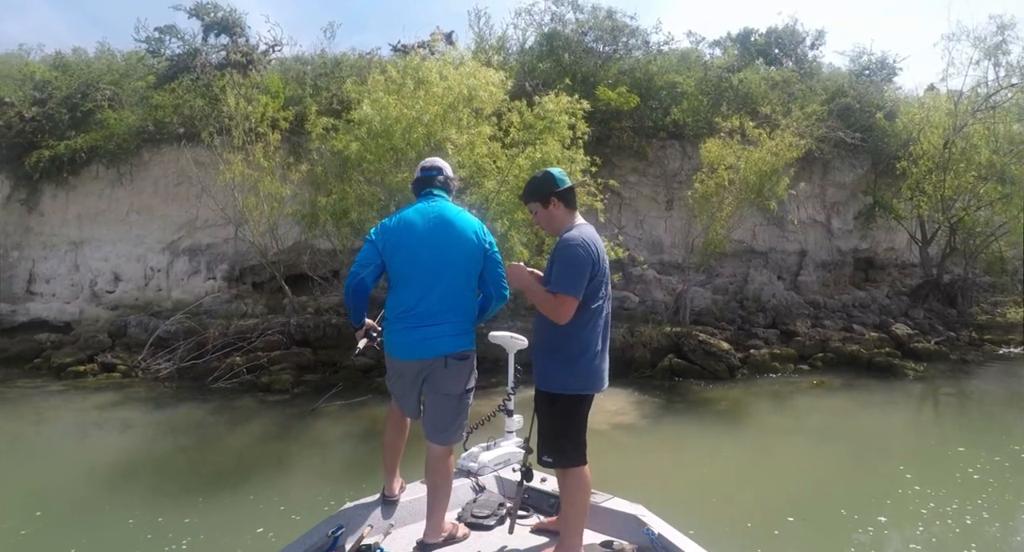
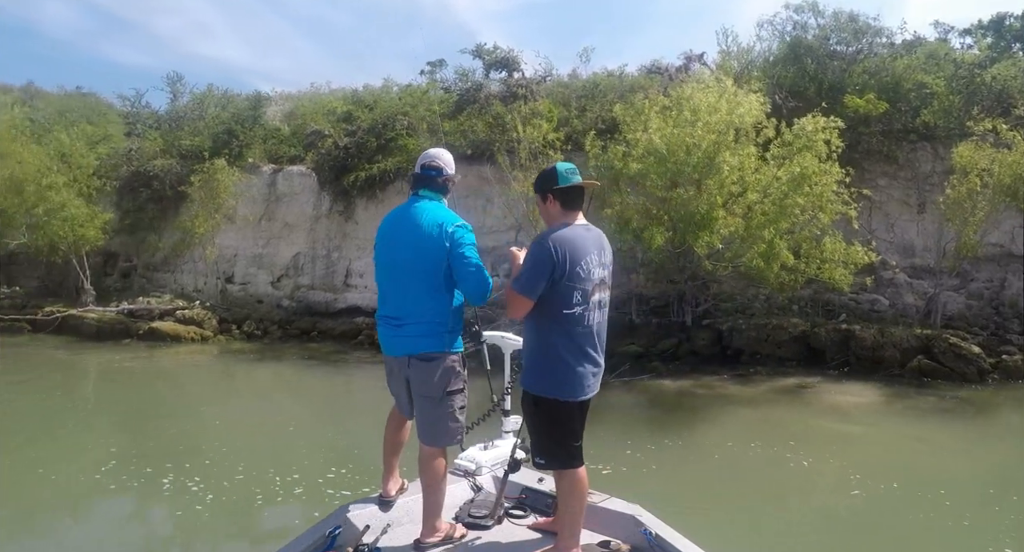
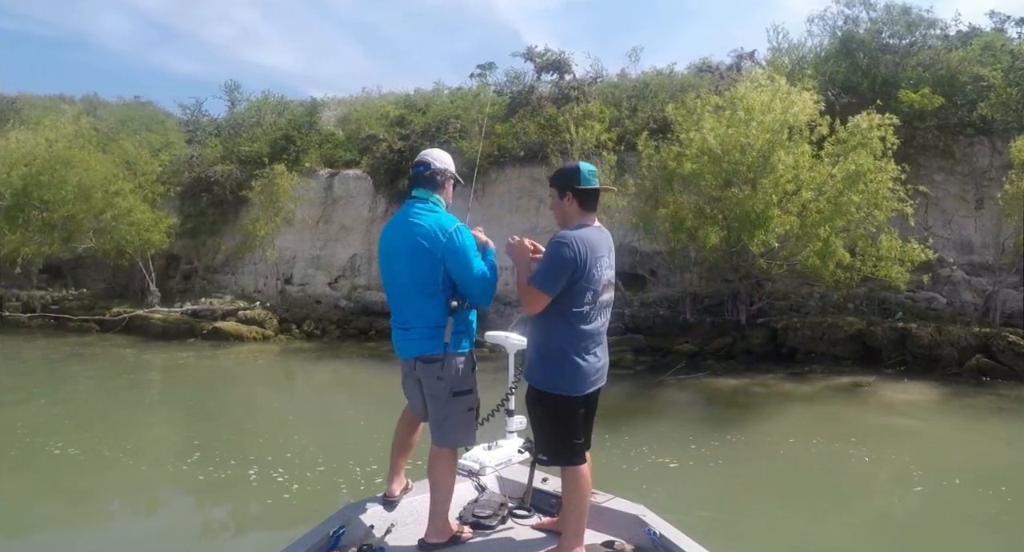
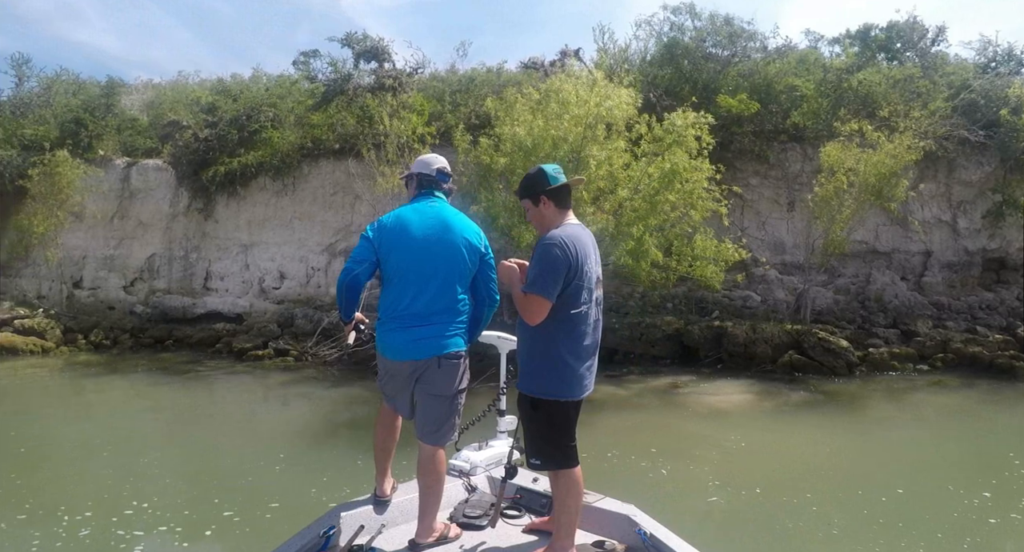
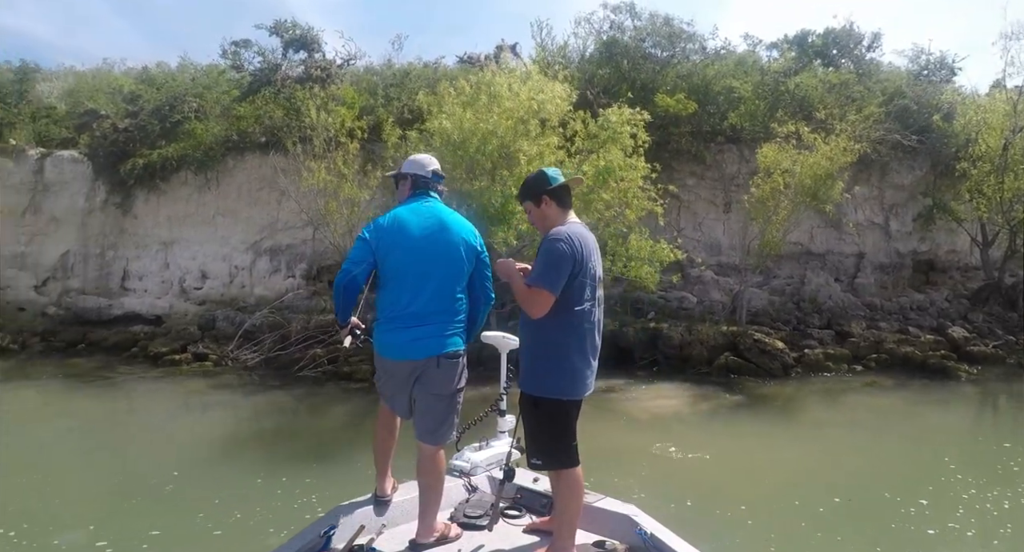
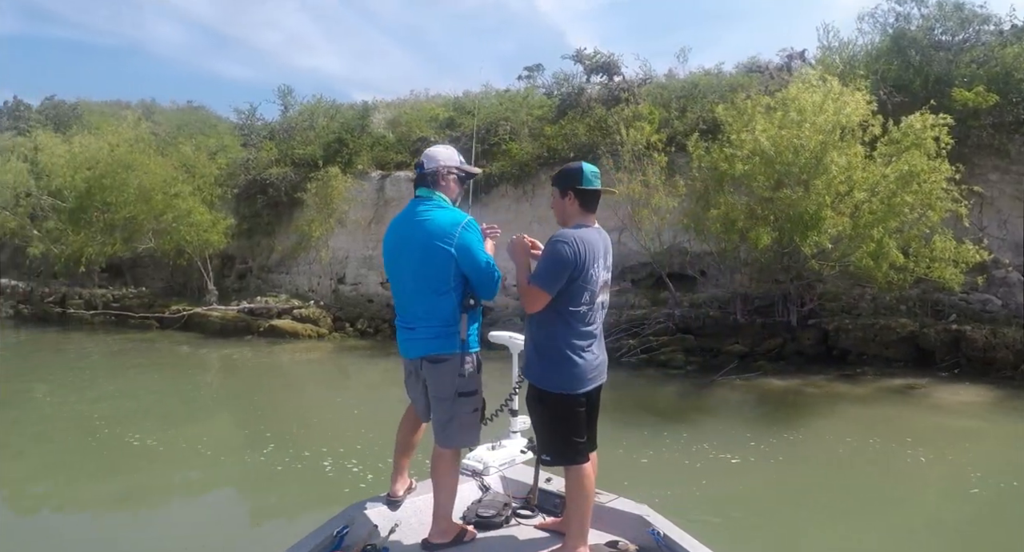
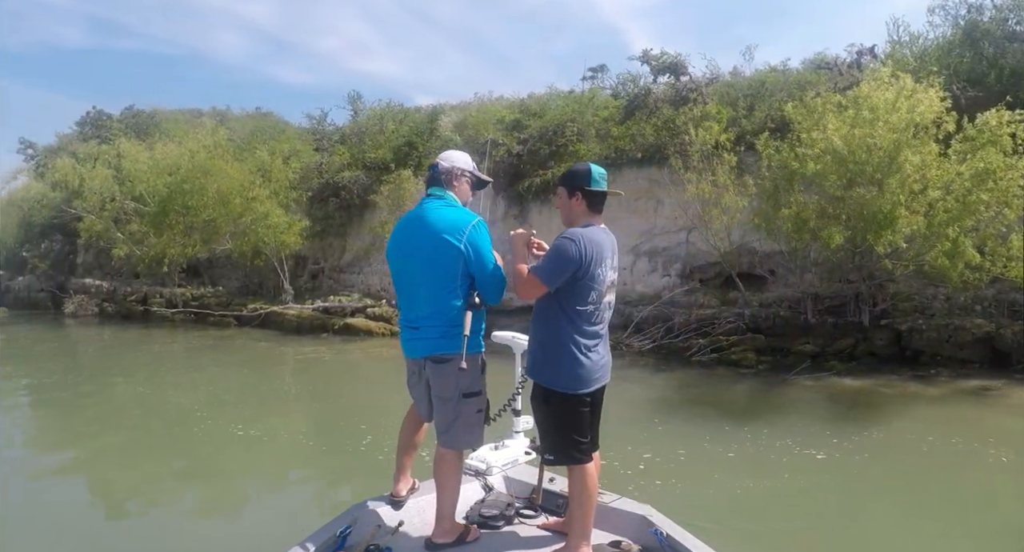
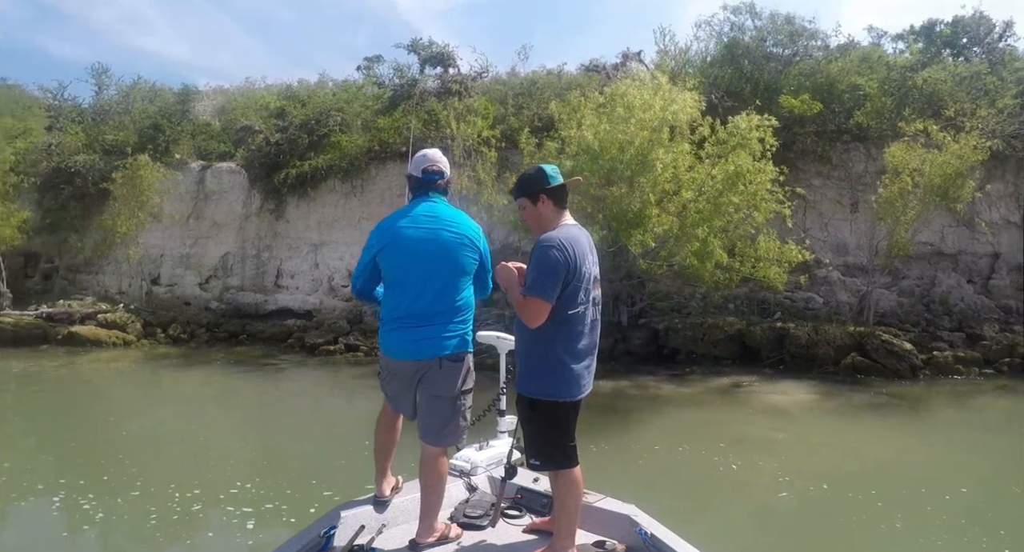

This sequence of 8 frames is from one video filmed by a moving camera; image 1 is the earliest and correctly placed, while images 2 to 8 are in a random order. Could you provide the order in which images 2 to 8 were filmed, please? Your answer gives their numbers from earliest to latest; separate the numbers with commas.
5, 4, 8, 2, 3, 6, 7
